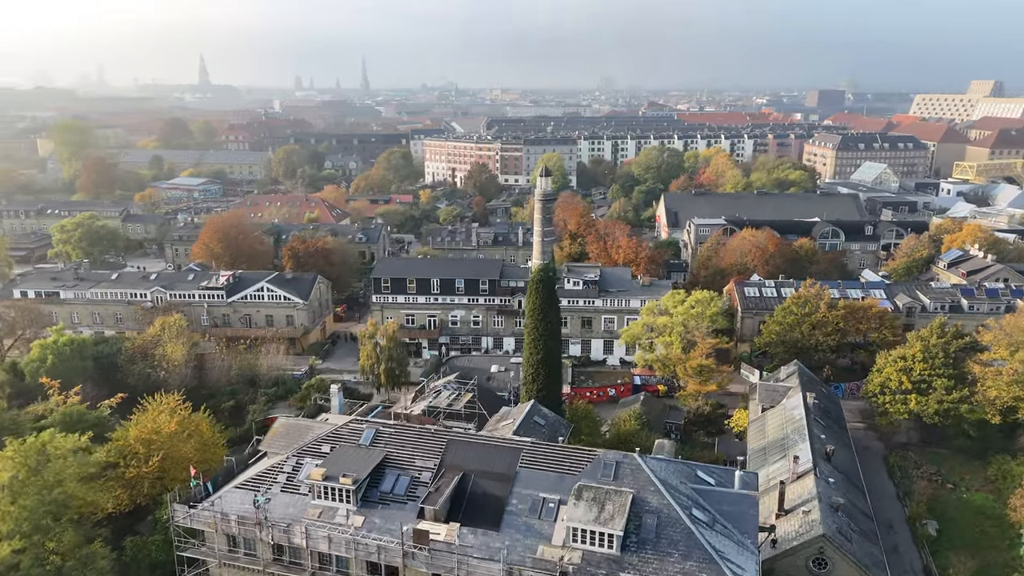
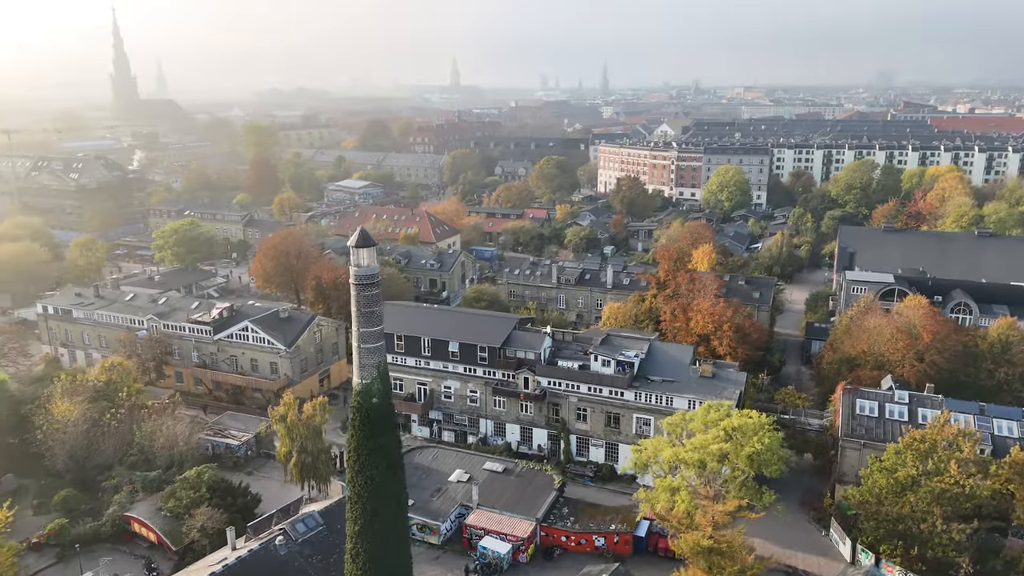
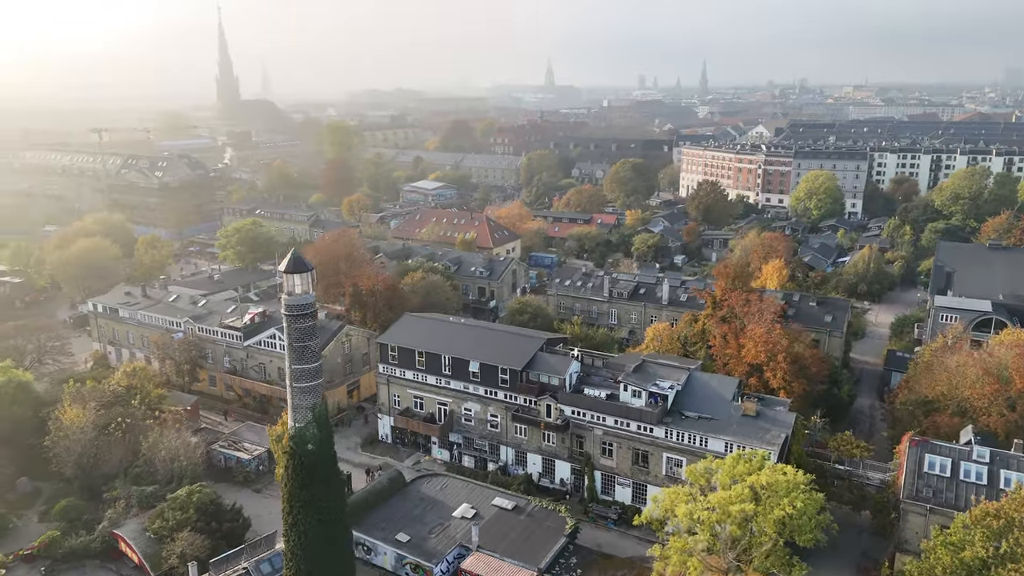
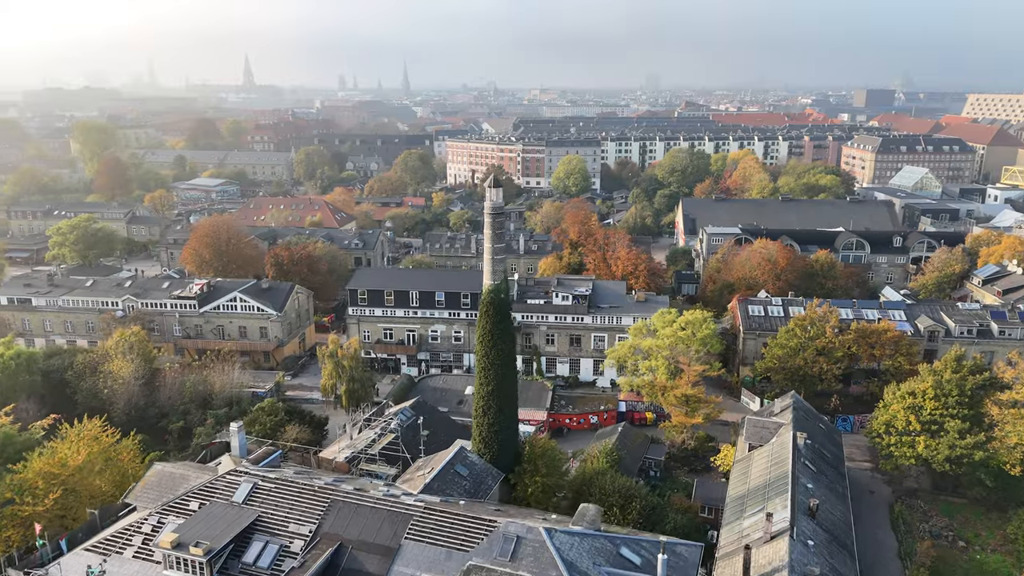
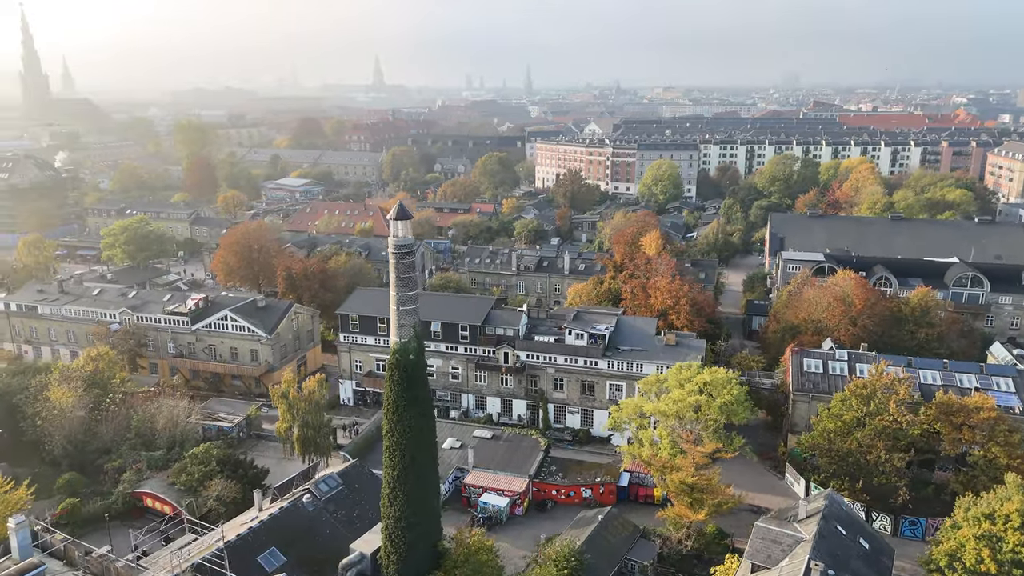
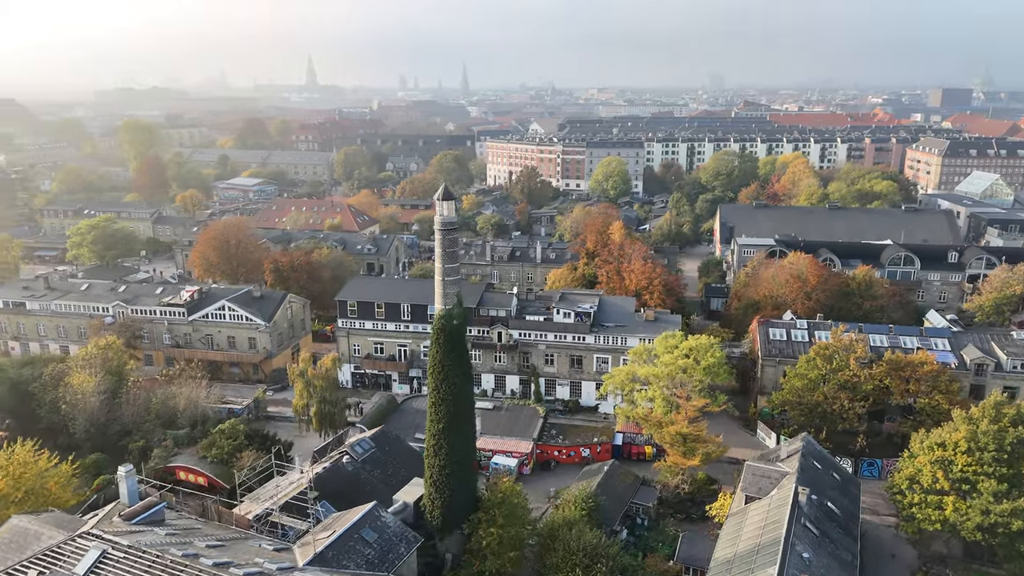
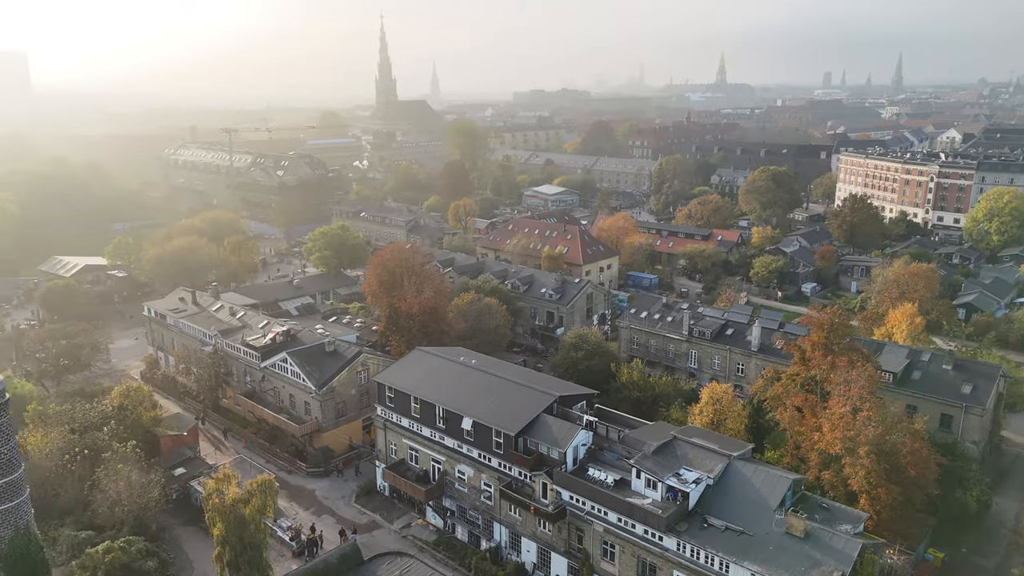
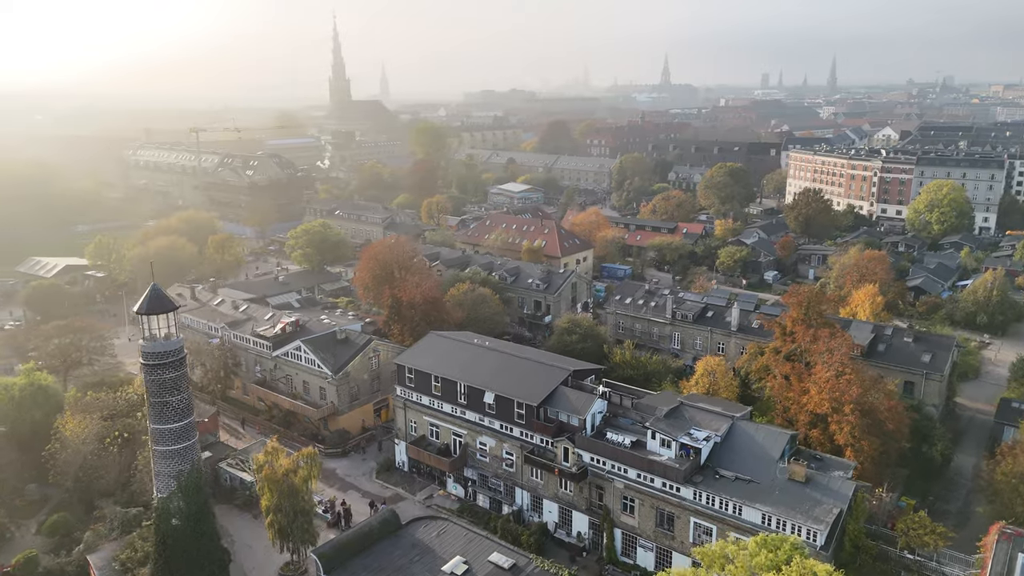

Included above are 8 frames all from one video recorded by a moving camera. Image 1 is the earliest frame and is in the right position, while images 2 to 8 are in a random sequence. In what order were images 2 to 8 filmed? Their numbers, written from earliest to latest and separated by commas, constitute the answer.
4, 6, 5, 2, 3, 8, 7
